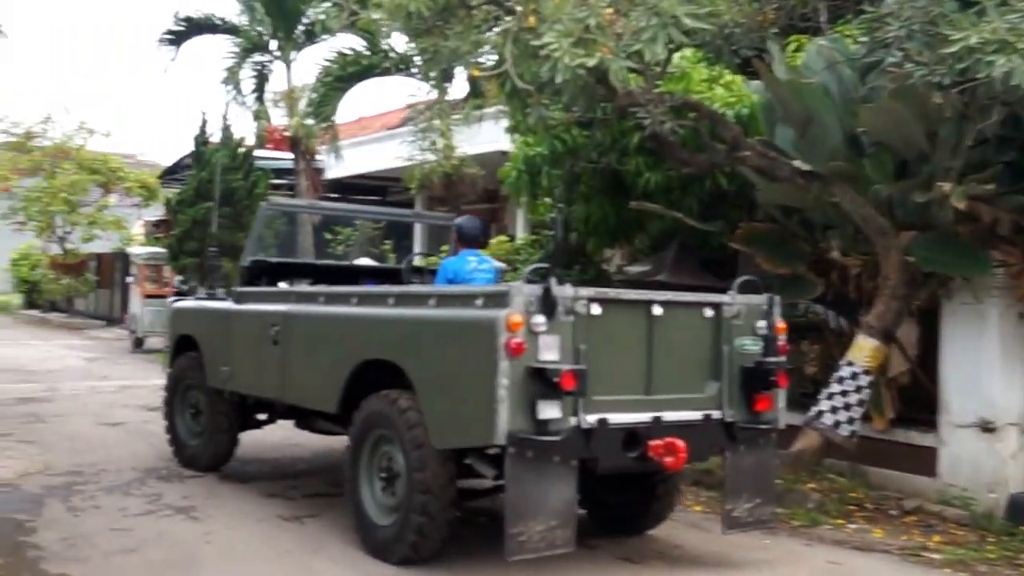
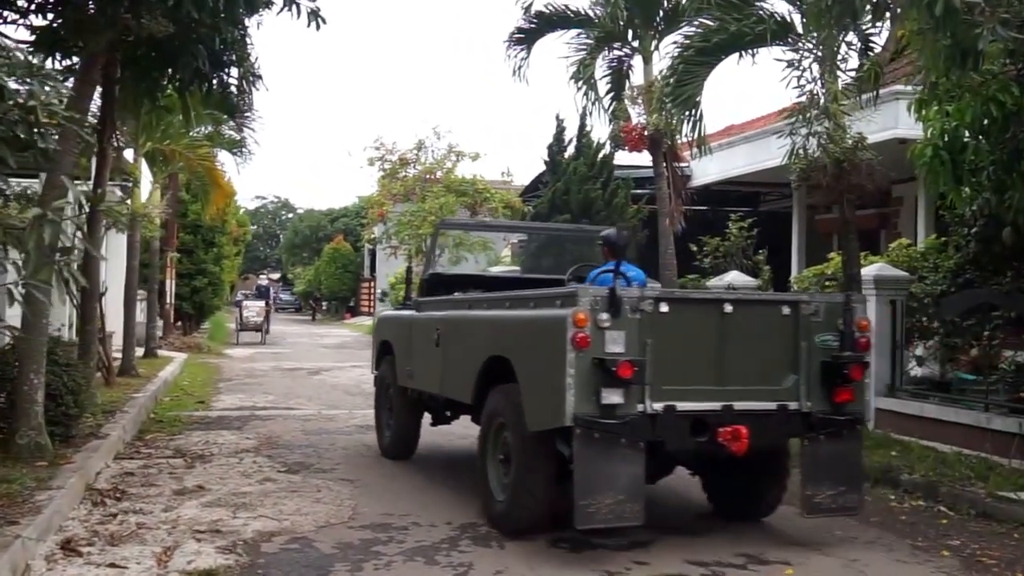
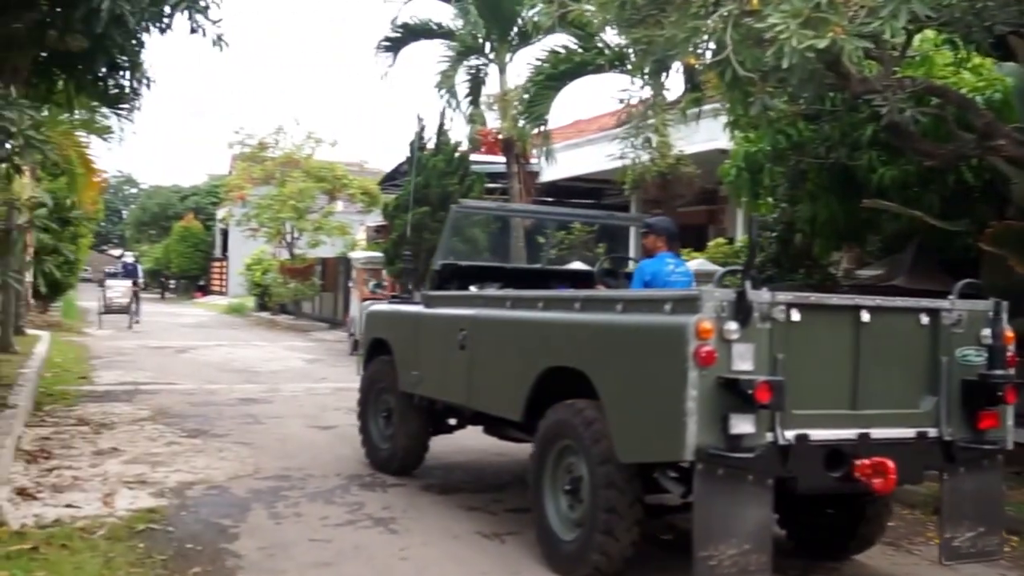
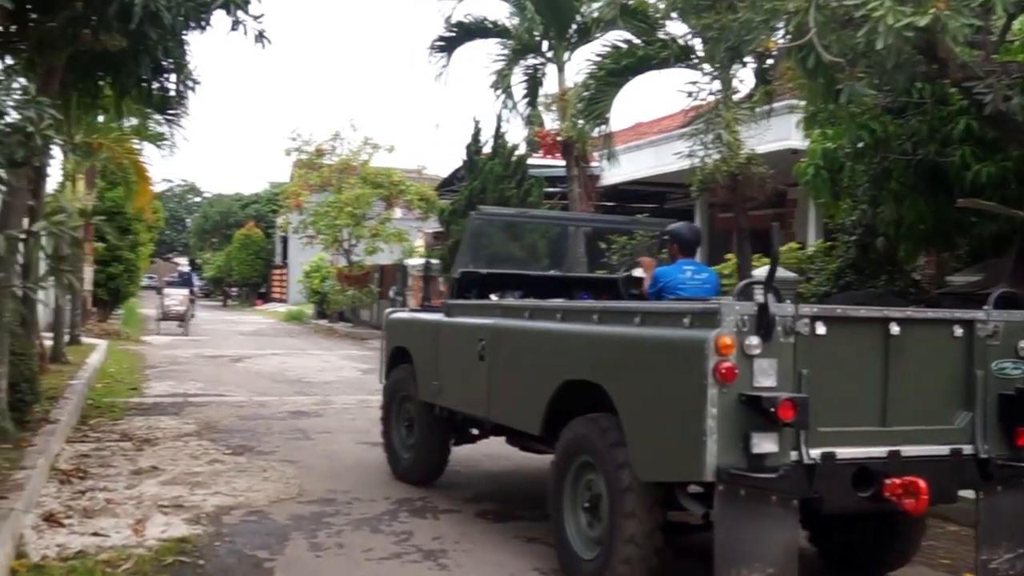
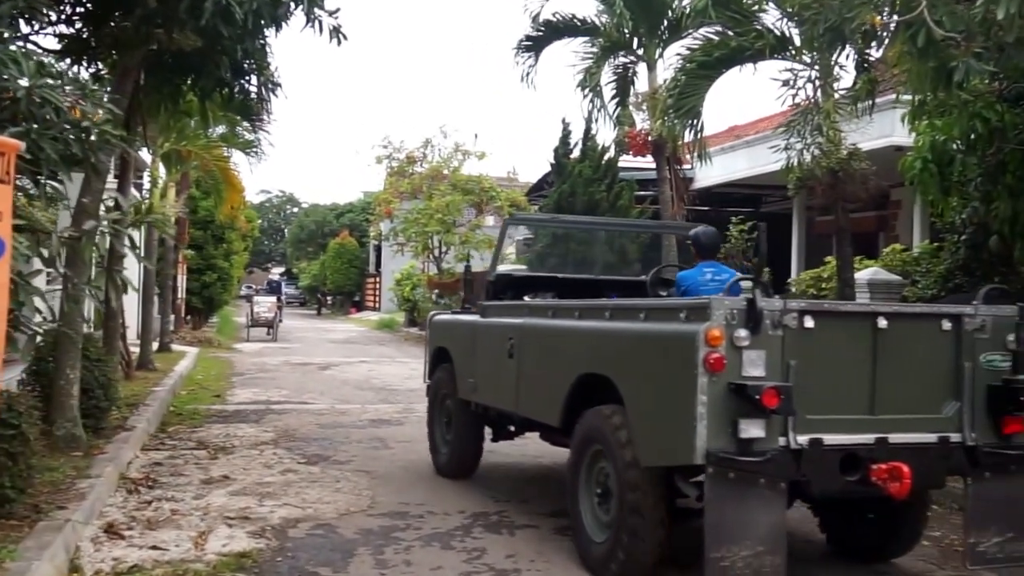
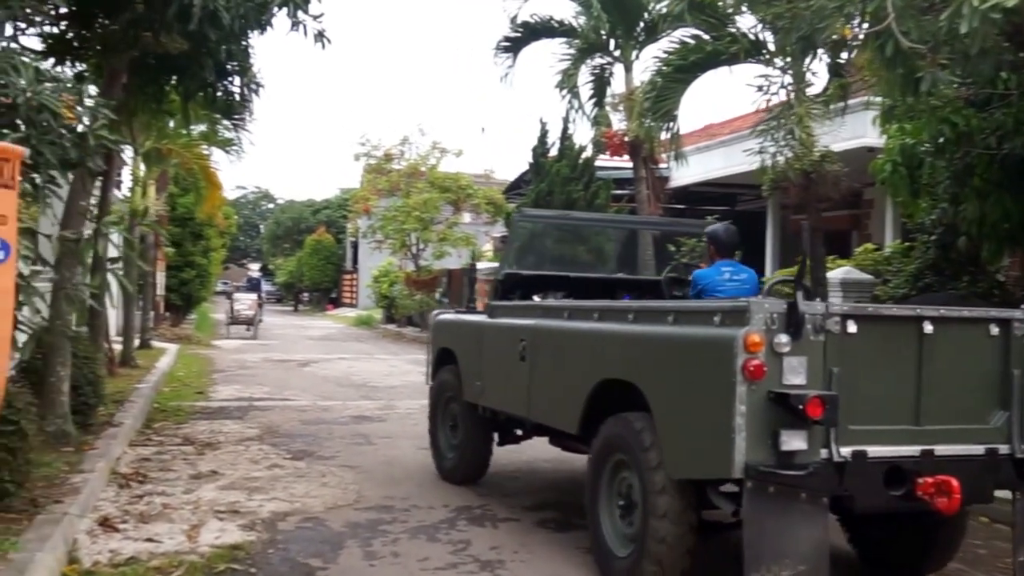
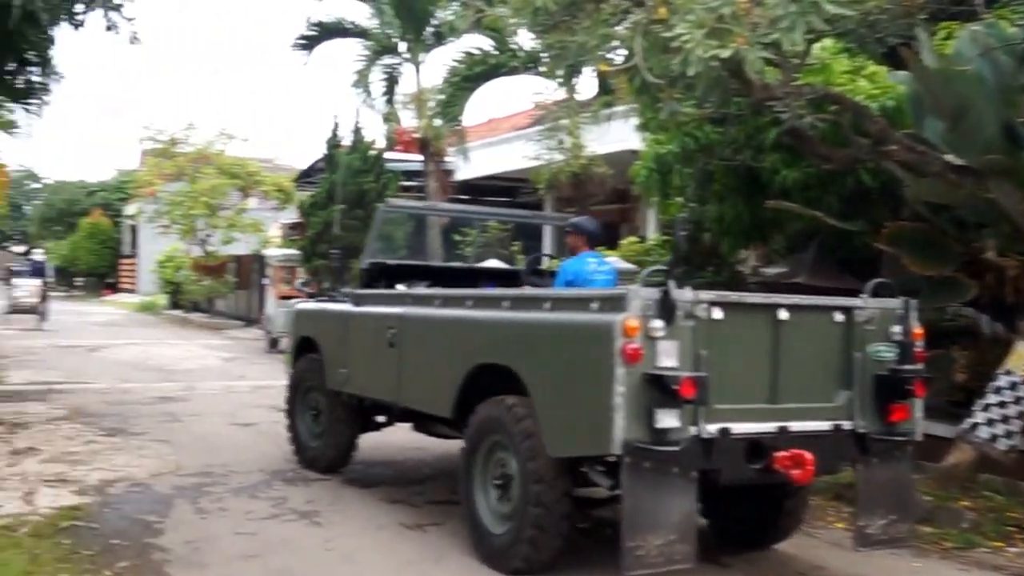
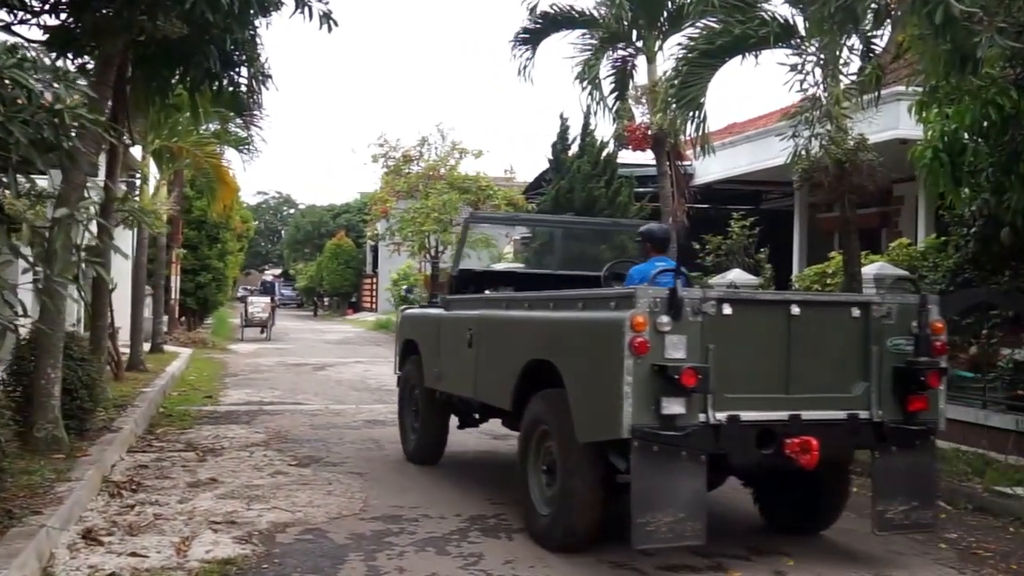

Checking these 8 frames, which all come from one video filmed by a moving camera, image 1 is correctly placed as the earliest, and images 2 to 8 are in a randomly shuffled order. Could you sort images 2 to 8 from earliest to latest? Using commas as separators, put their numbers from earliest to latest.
7, 3, 4, 6, 5, 8, 2
